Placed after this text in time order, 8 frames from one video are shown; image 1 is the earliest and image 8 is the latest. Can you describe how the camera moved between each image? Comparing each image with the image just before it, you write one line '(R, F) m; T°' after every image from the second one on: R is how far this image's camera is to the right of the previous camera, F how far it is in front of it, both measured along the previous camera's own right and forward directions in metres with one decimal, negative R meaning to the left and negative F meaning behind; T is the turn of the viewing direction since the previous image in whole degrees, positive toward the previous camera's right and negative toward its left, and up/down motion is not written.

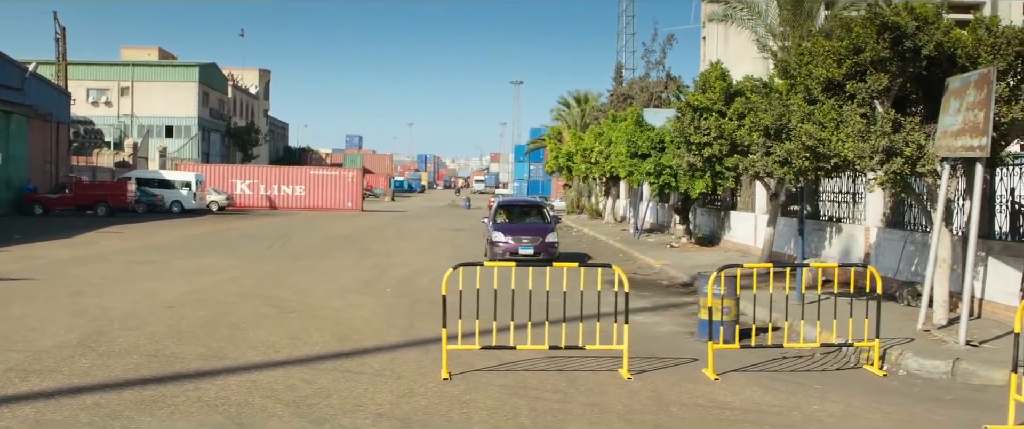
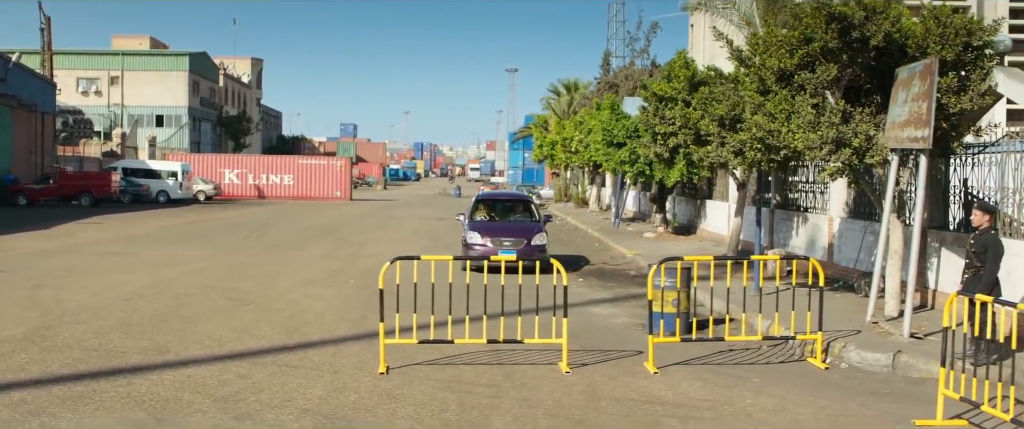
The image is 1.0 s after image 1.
(+0.6, 0.0) m; 0°
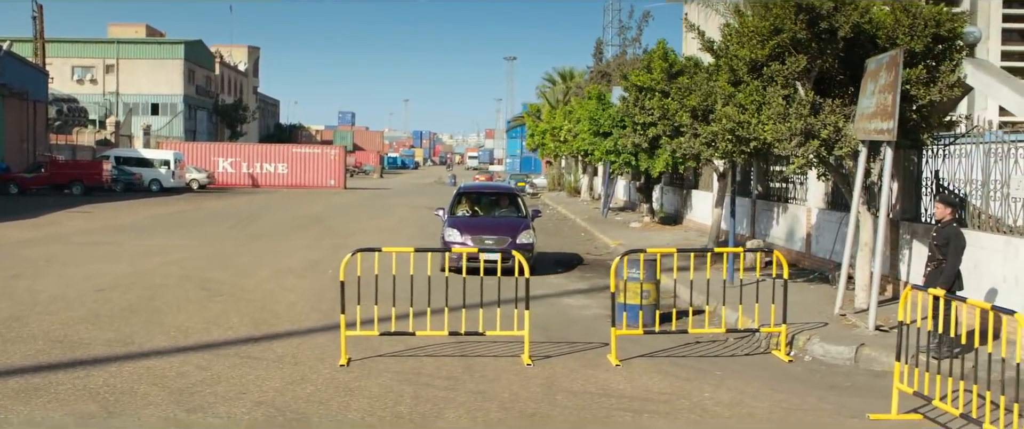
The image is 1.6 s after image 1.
(+0.4, 0.0) m; 0°
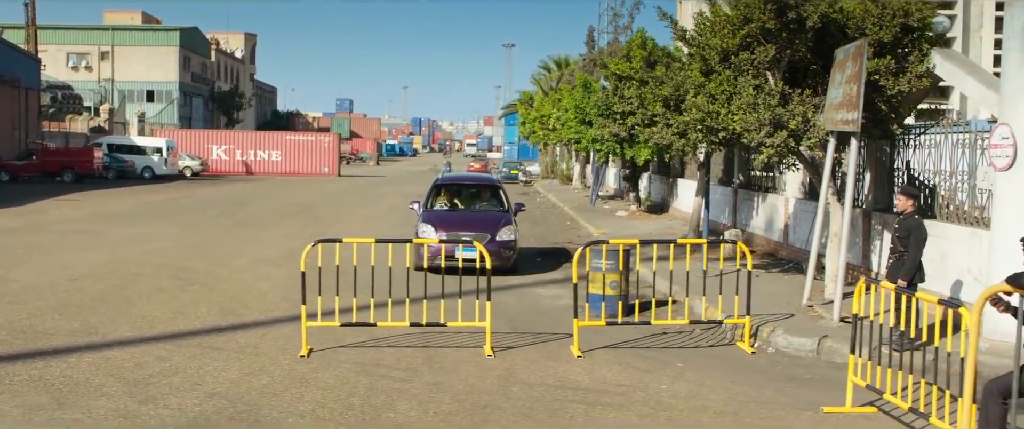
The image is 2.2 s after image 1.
(+0.4, 0.0) m; 0°
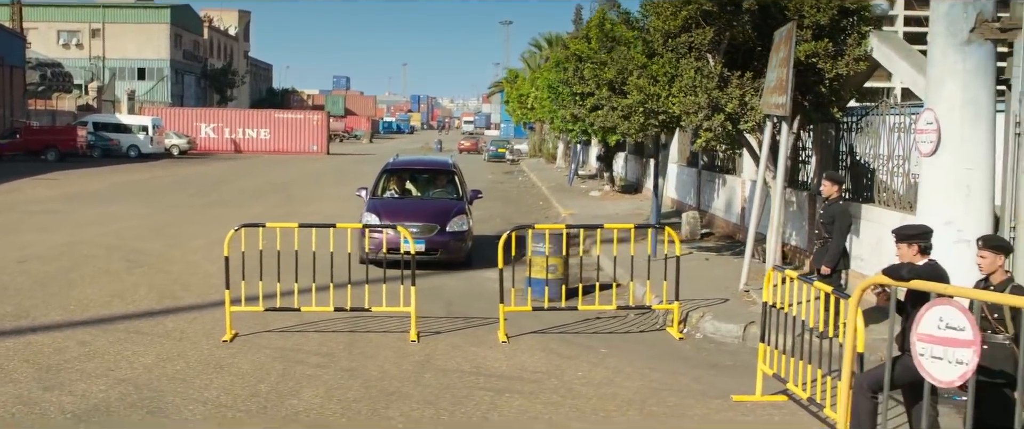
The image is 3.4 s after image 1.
(+0.7, +0.1) m; -1°
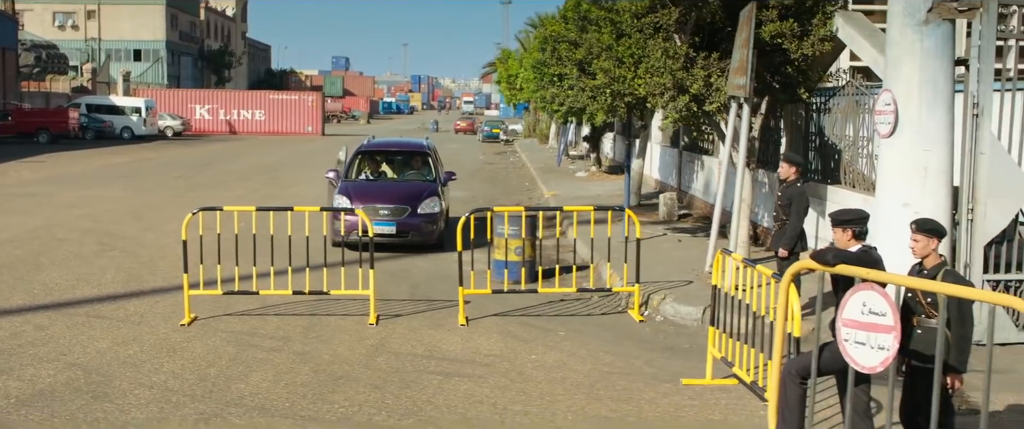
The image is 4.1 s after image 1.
(+0.4, 0.0) m; 0°
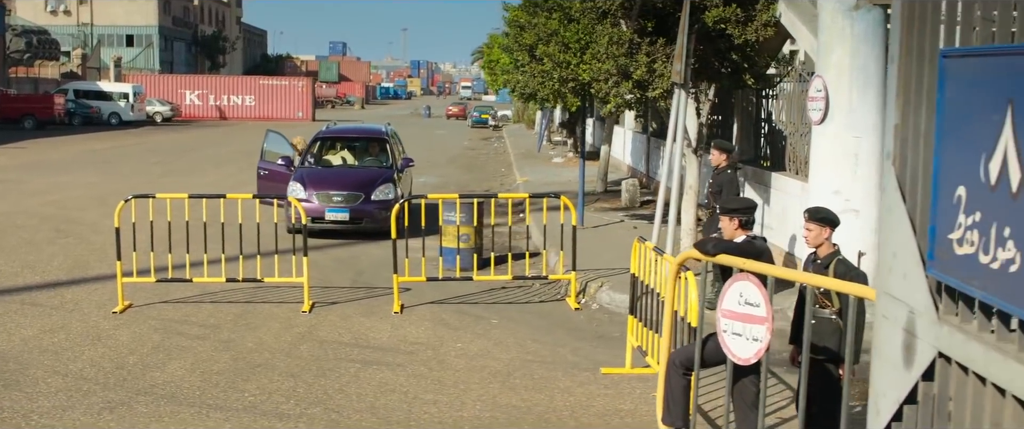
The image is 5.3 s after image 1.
(+0.6, +0.1) m; -1°
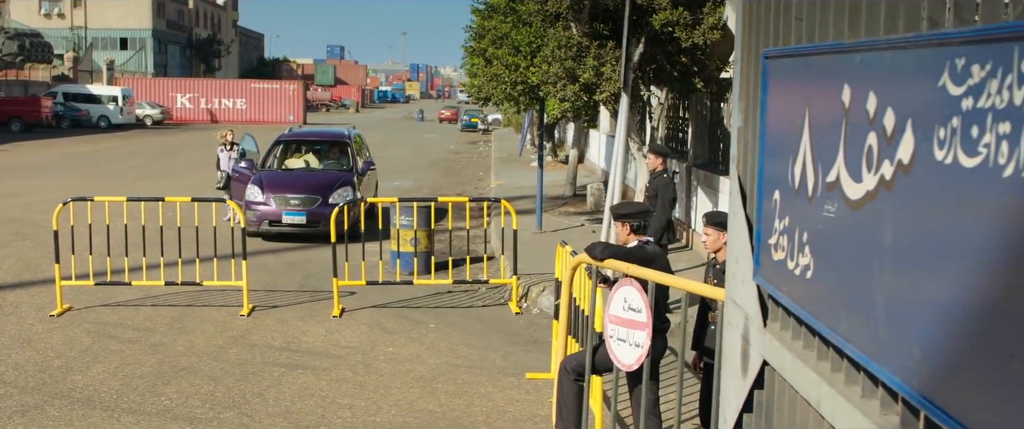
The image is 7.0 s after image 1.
(+0.6, 0.0) m; 0°
